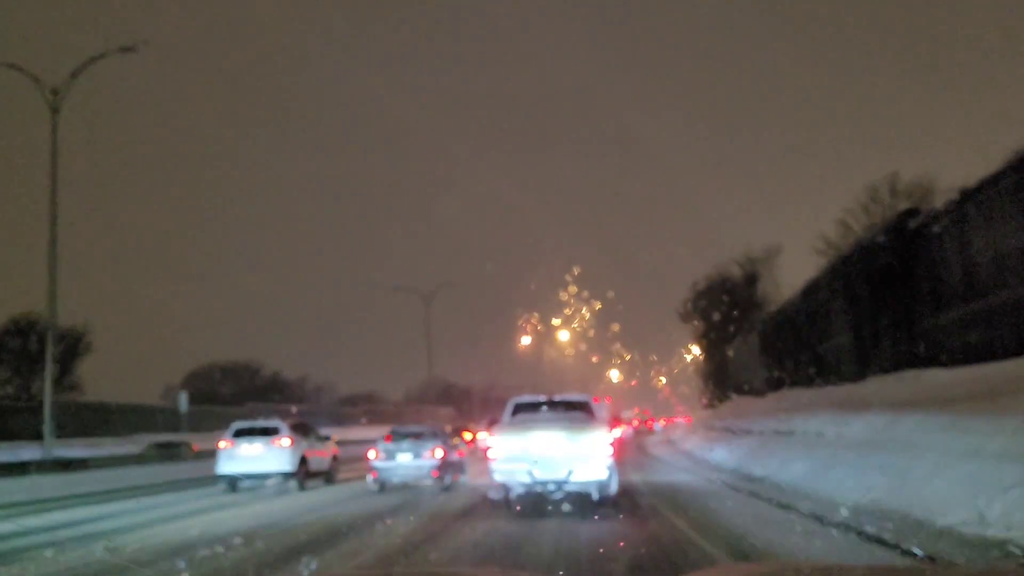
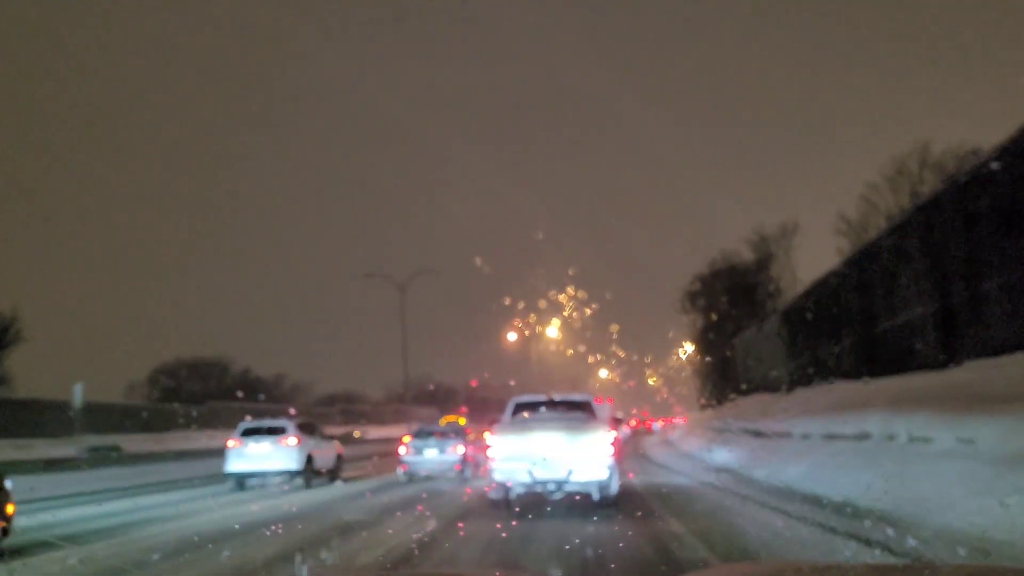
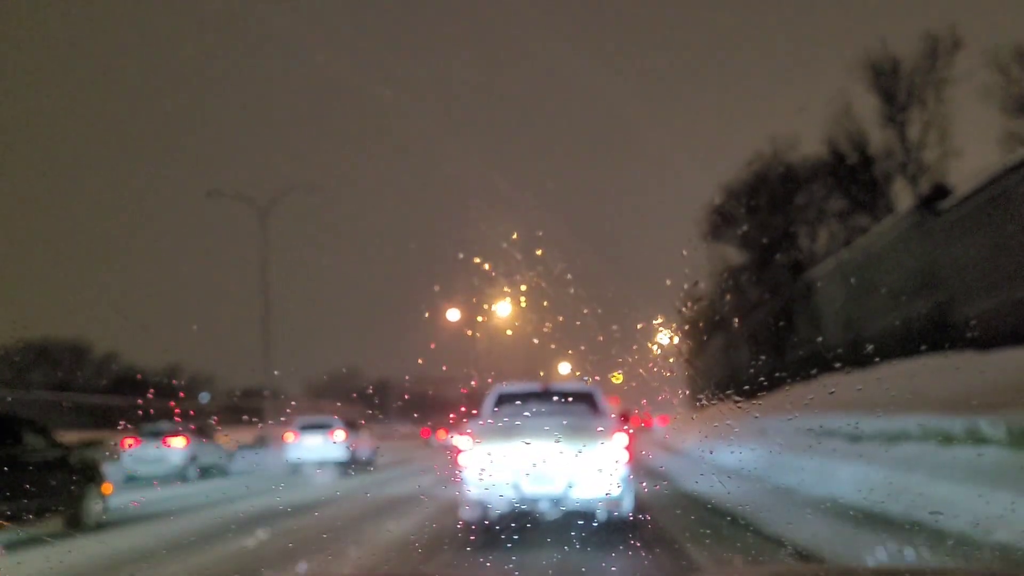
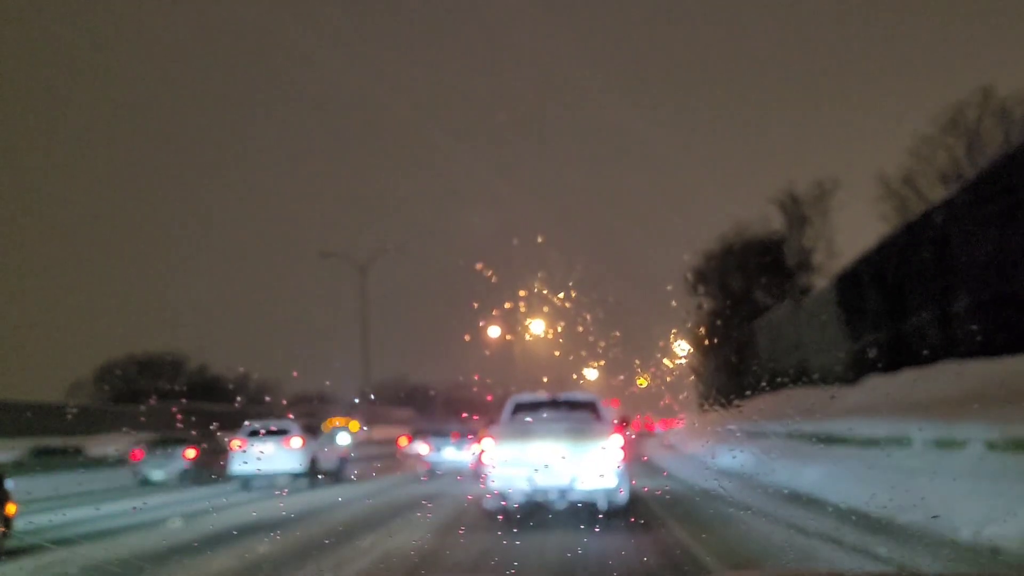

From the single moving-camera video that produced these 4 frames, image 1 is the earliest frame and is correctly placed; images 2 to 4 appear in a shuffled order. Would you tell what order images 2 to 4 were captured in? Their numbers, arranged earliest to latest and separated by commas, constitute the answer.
2, 4, 3
